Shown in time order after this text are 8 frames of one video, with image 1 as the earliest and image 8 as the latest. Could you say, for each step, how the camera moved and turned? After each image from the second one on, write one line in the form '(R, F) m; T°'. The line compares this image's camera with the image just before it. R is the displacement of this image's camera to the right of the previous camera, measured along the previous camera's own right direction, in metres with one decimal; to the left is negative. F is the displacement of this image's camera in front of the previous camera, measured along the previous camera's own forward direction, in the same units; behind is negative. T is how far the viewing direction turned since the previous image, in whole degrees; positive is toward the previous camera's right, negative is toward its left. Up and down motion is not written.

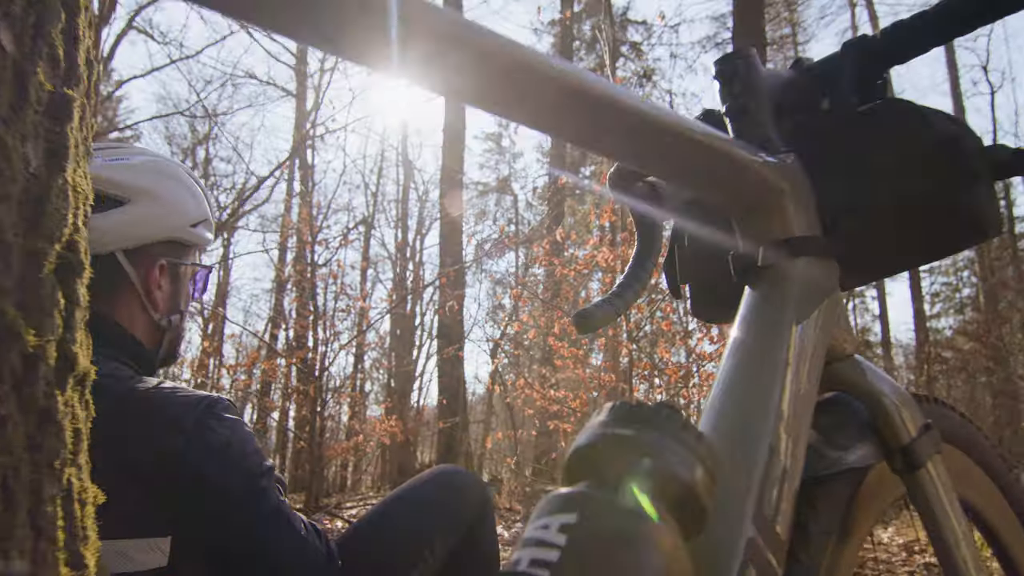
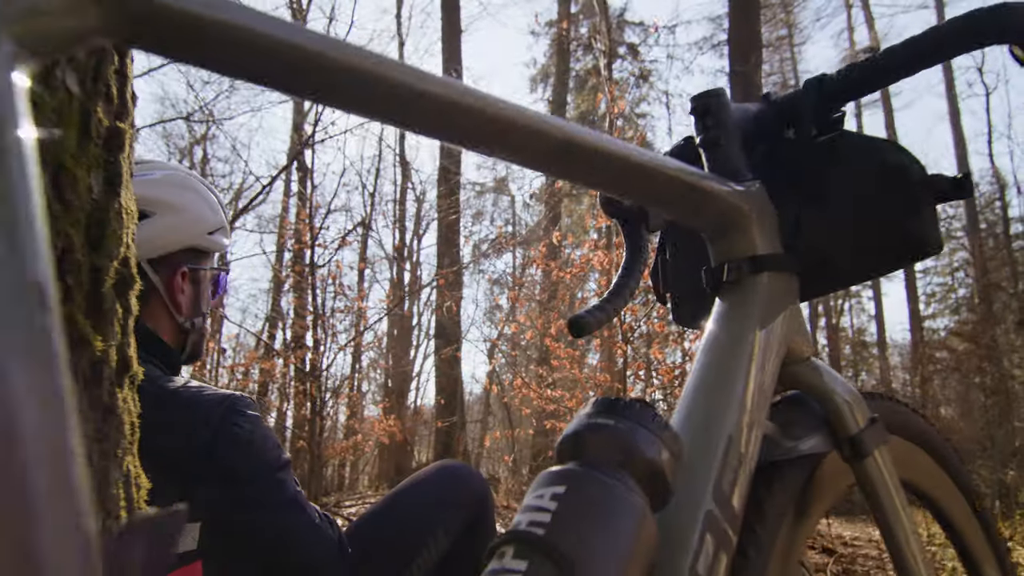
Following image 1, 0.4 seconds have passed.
(0.0, -0.1) m; 0°
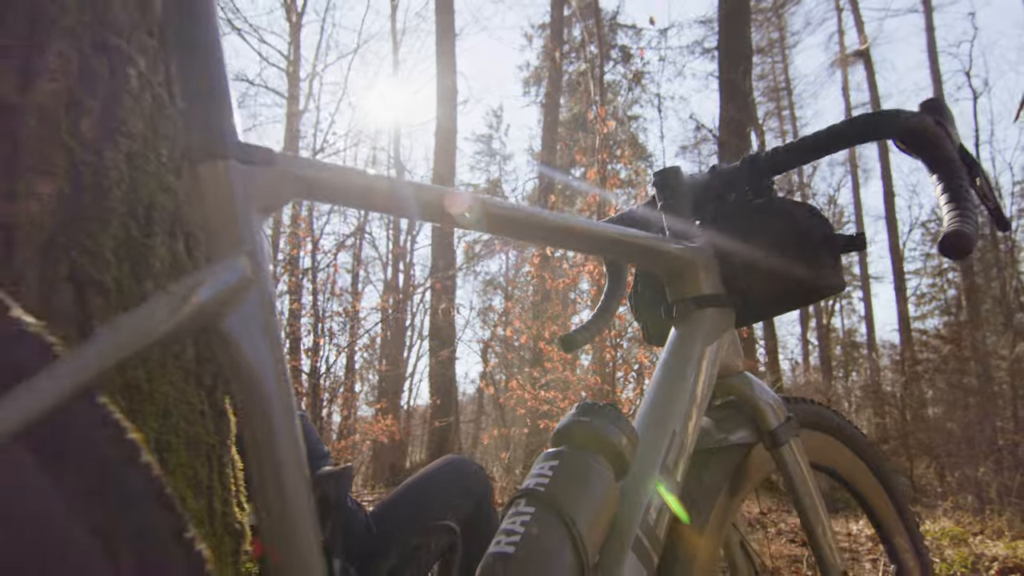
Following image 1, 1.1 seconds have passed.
(0.0, -0.2) m; +1°
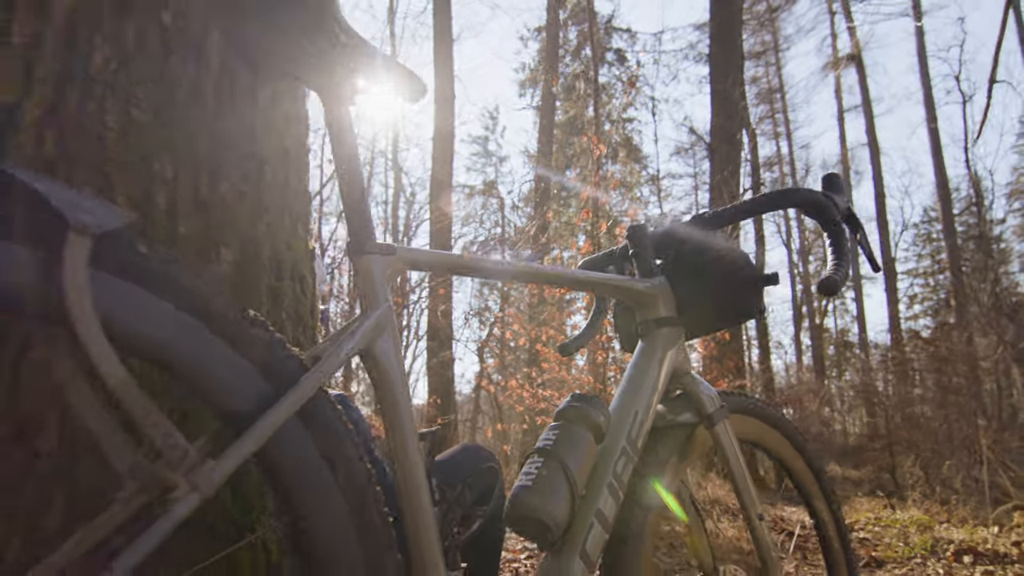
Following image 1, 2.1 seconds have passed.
(0.0, -0.4) m; 0°
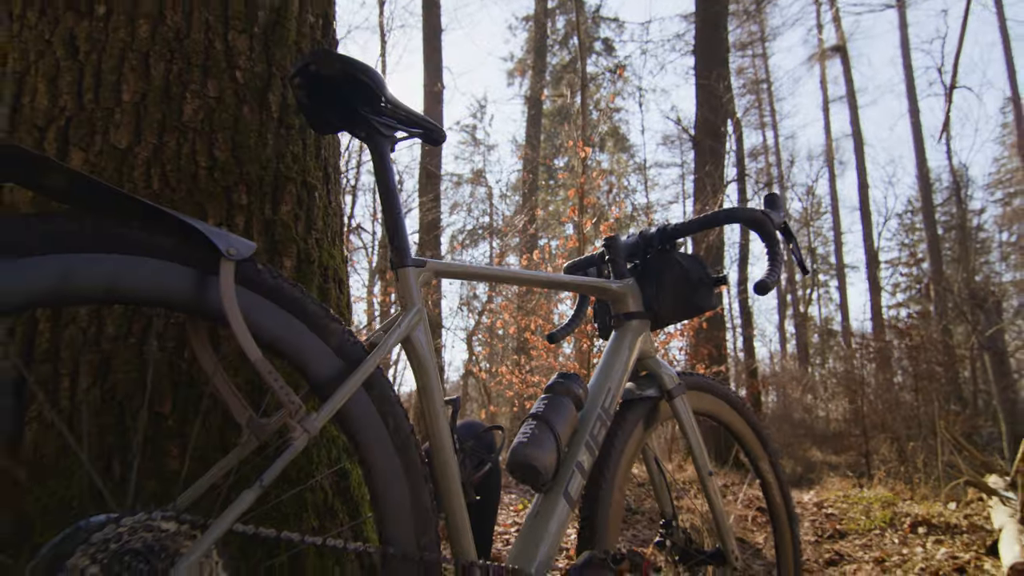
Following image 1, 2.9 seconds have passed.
(0.0, -0.3) m; +1°
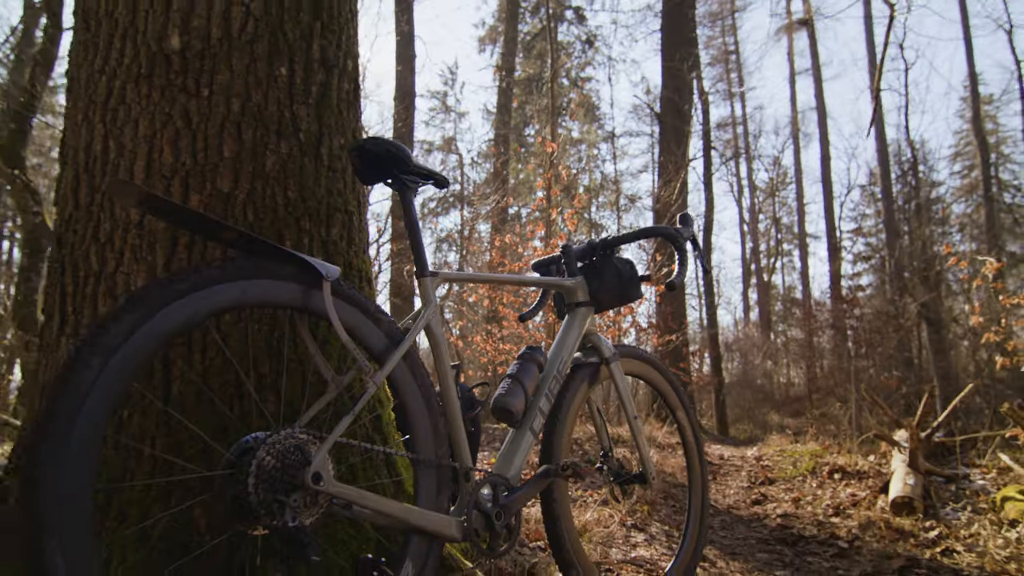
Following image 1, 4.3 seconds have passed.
(0.0, -0.6) m; +2°
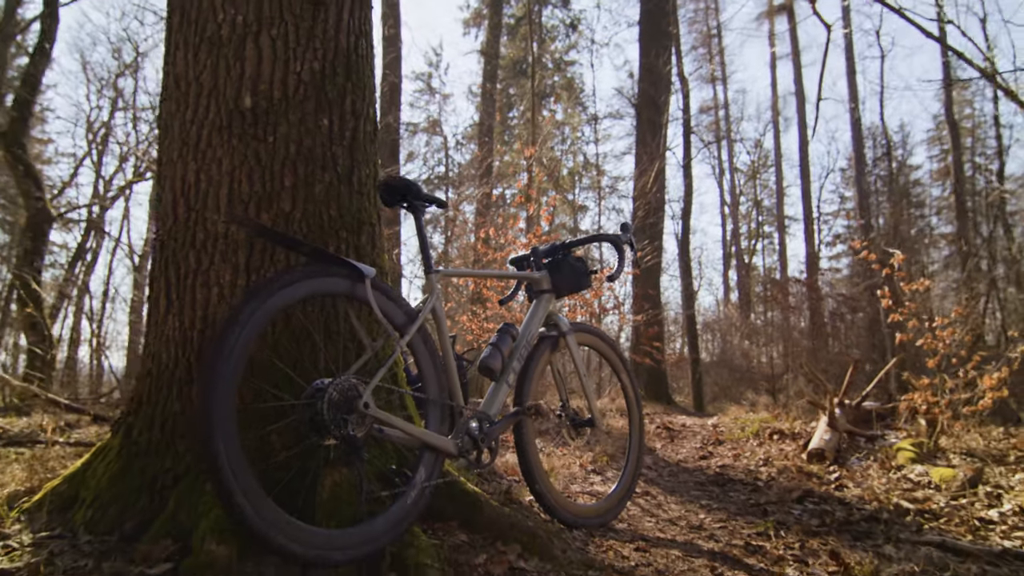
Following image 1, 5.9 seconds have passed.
(0.0, -0.8) m; +1°
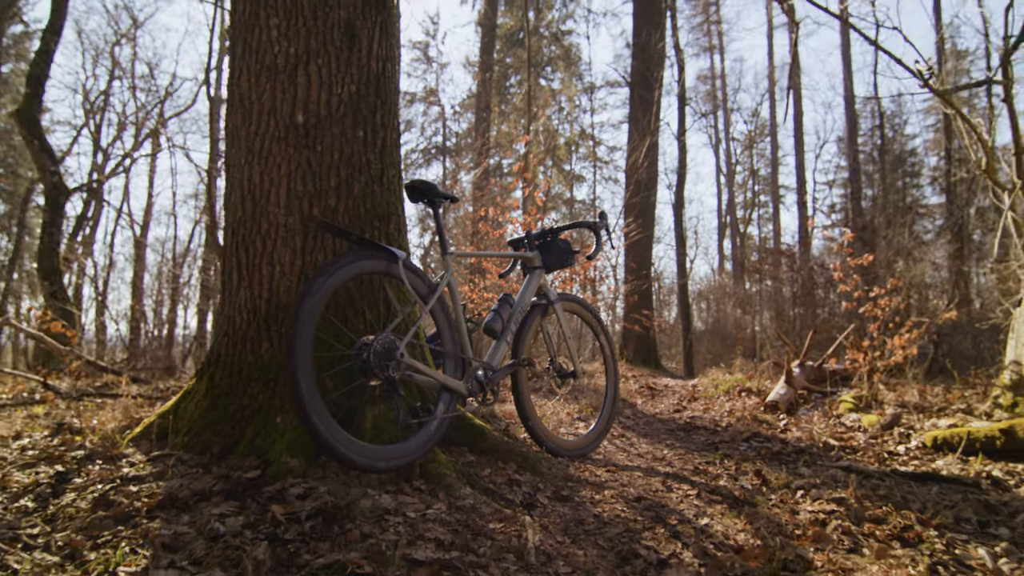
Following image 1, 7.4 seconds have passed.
(0.0, -0.7) m; 0°
